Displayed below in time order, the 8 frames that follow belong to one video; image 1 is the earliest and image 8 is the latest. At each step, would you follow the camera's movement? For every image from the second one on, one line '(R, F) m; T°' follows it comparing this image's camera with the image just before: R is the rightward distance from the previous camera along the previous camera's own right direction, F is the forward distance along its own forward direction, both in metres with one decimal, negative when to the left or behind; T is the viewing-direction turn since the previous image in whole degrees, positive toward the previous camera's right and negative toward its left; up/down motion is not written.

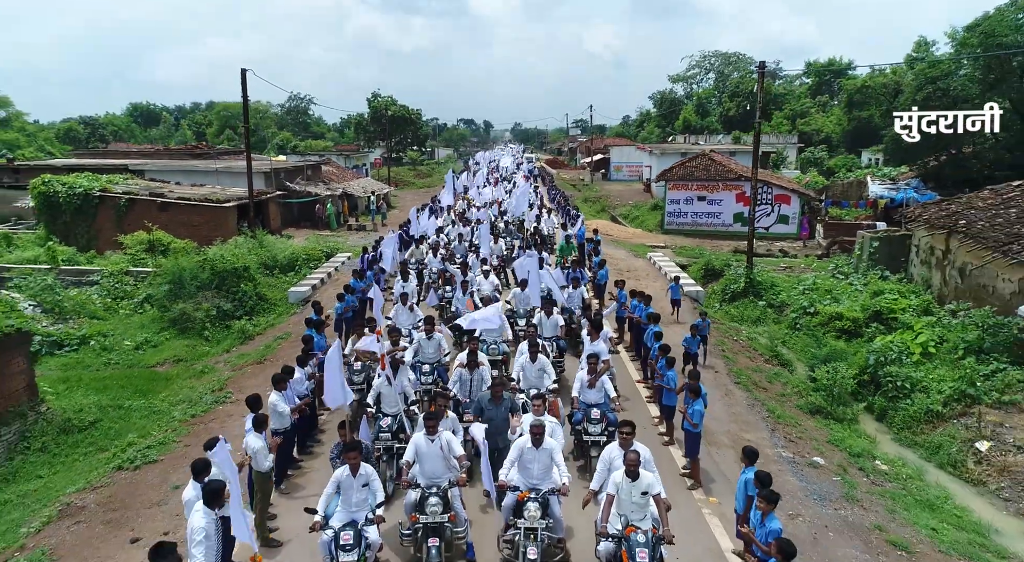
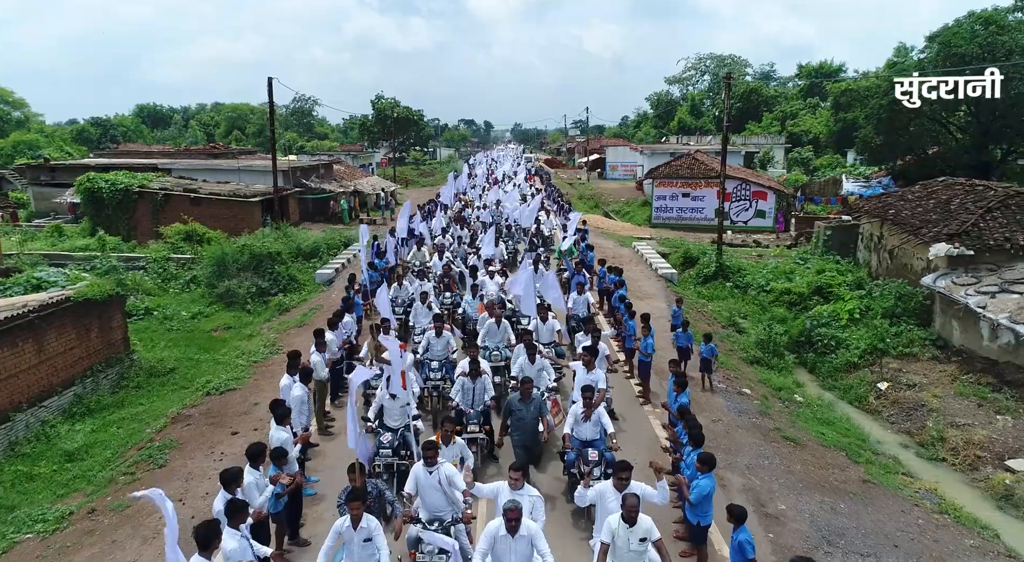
(+0.1, -2.8) m; 0°
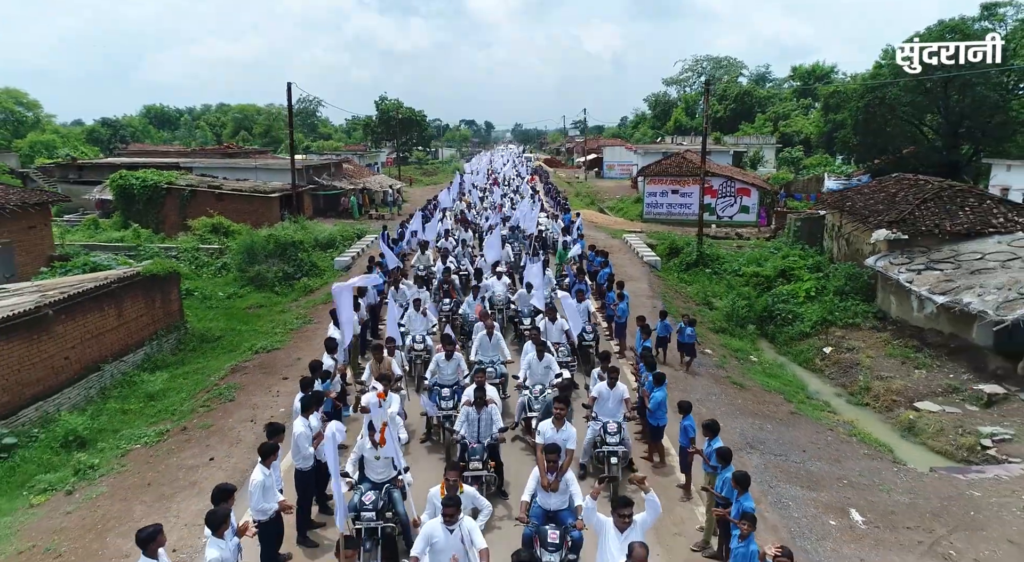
(0.0, -2.3) m; 0°
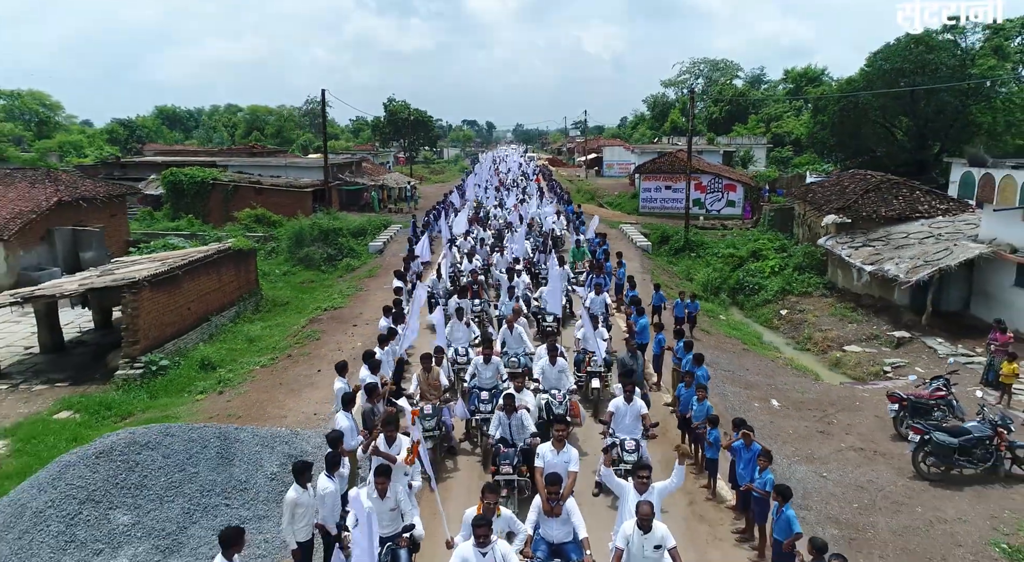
(-0.4, -3.6) m; 0°
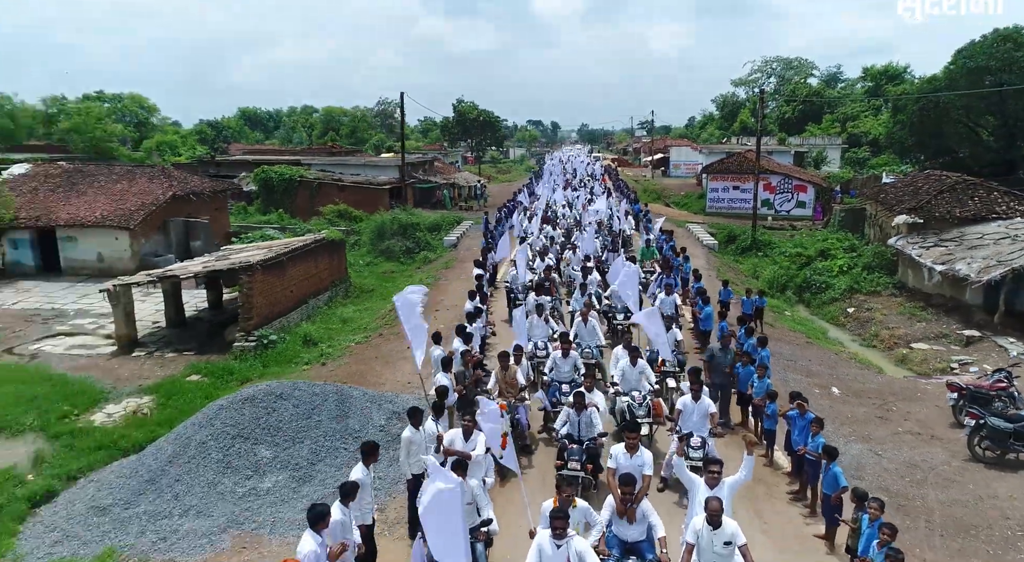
(-0.2, -1.1) m; -5°
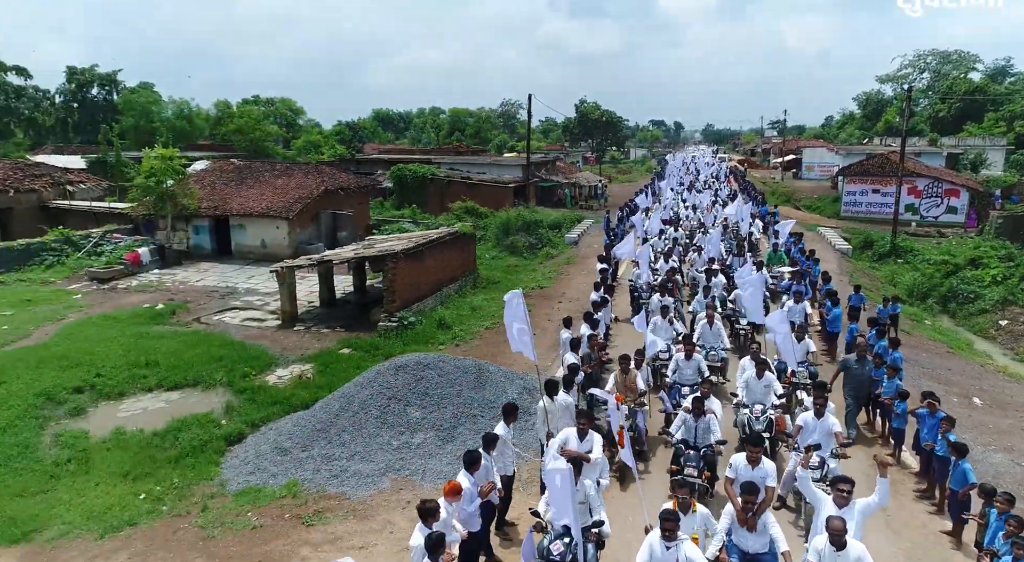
(-0.2, -0.8) m; -10°
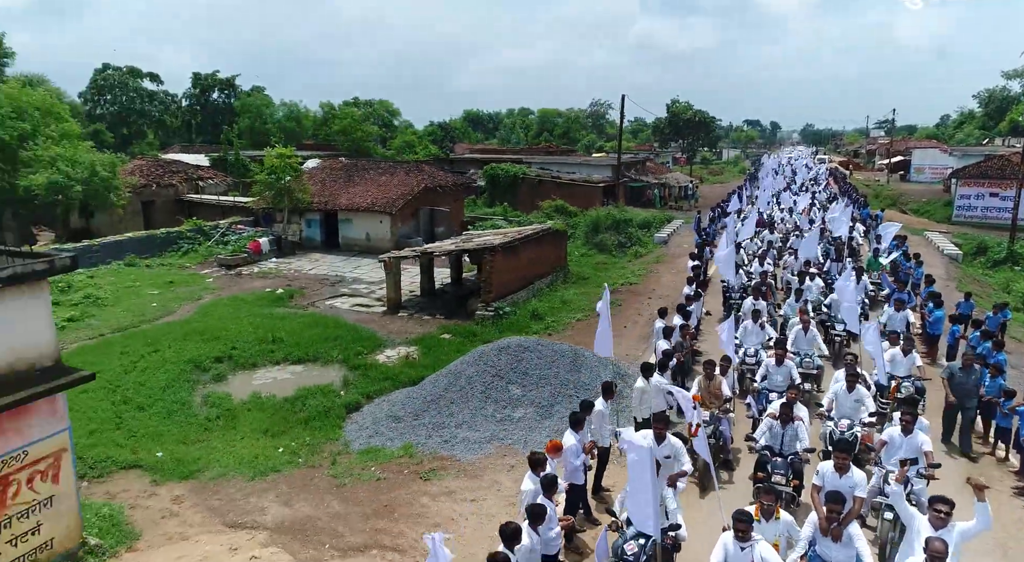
(-0.2, -0.7) m; -7°
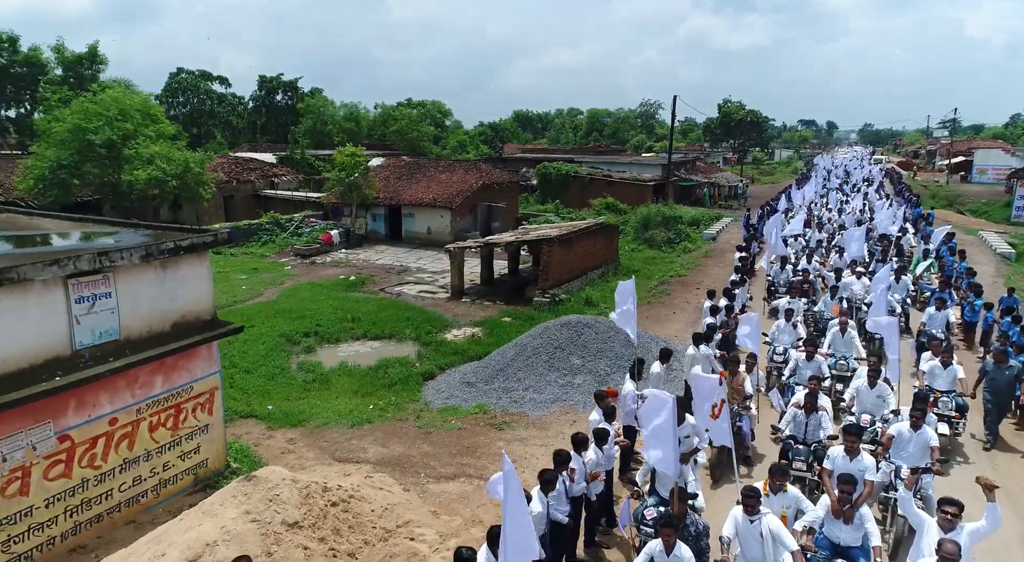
(-0.2, -1.2) m; -4°
